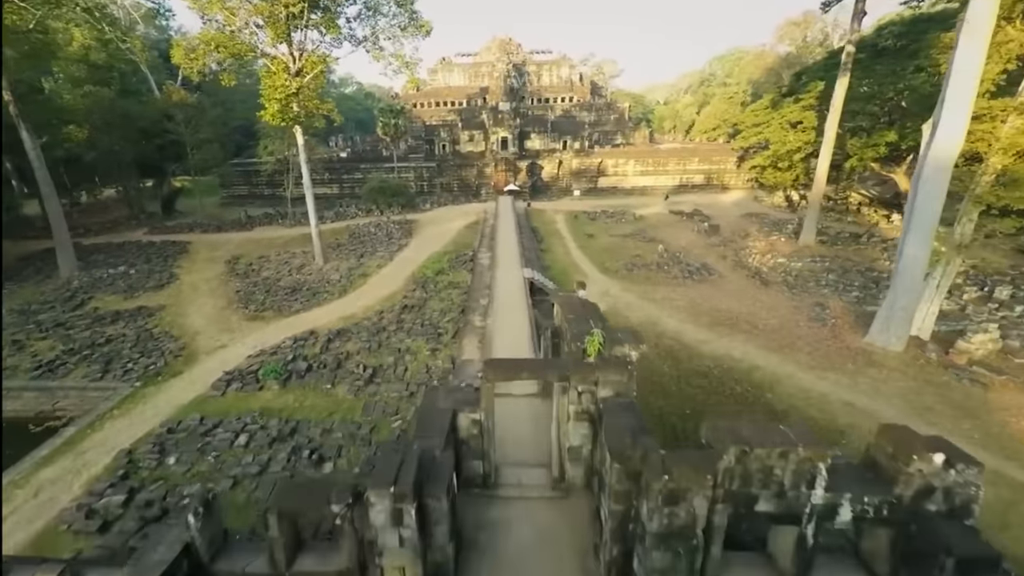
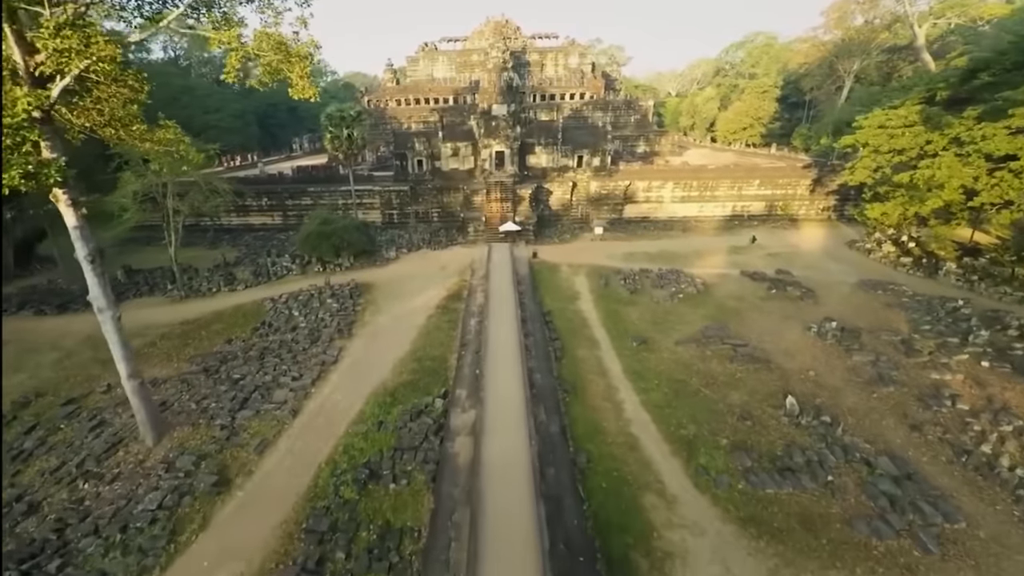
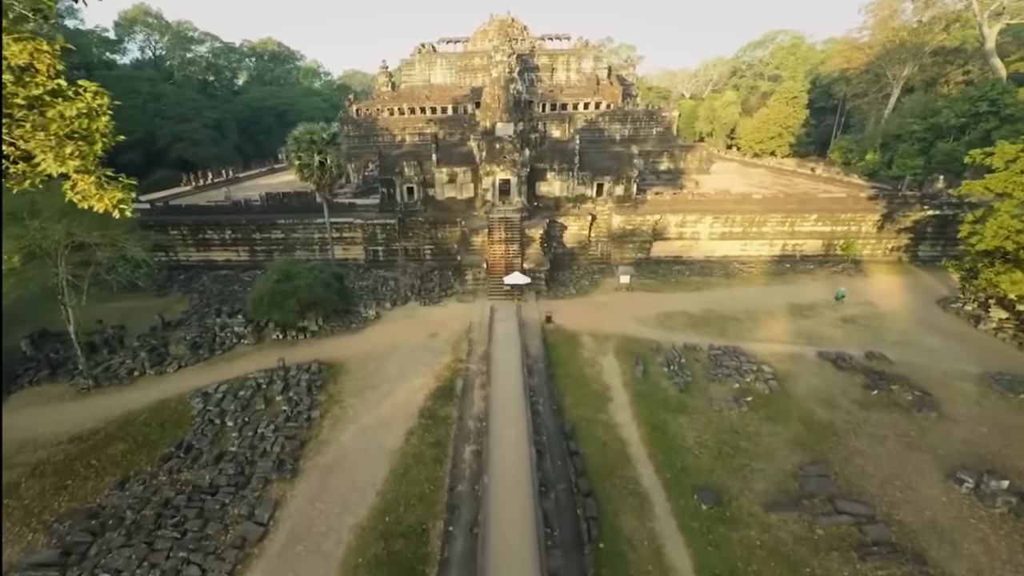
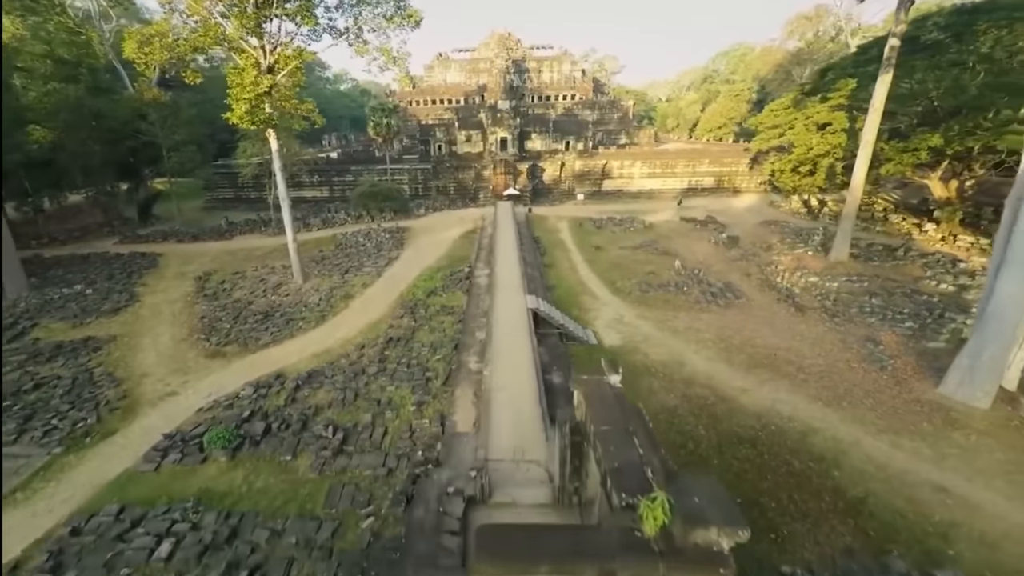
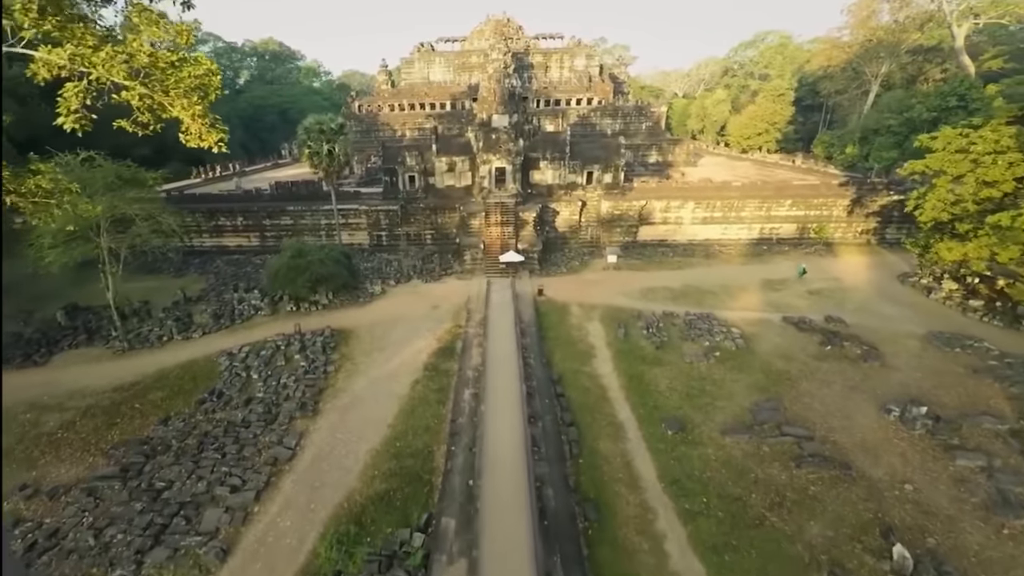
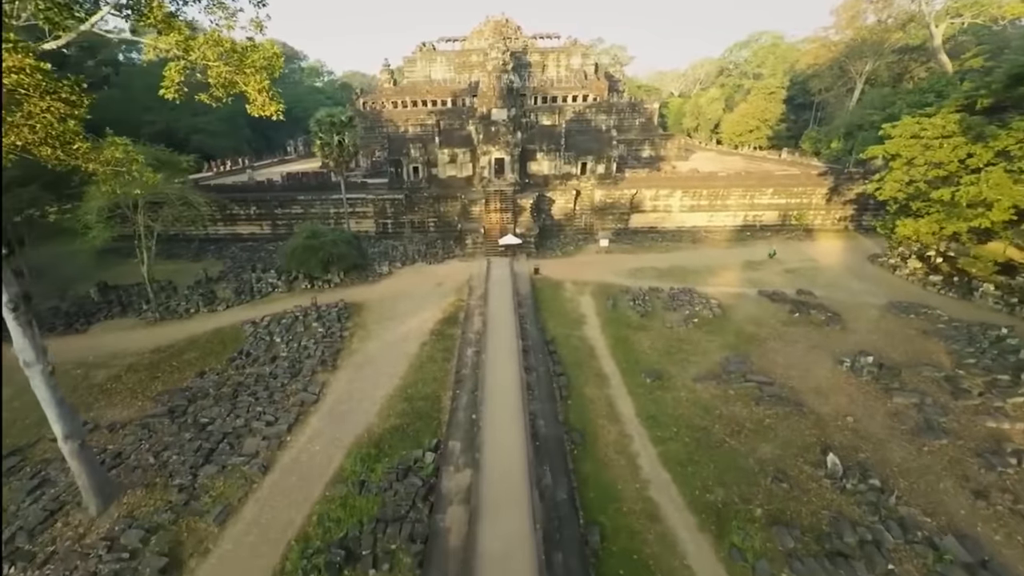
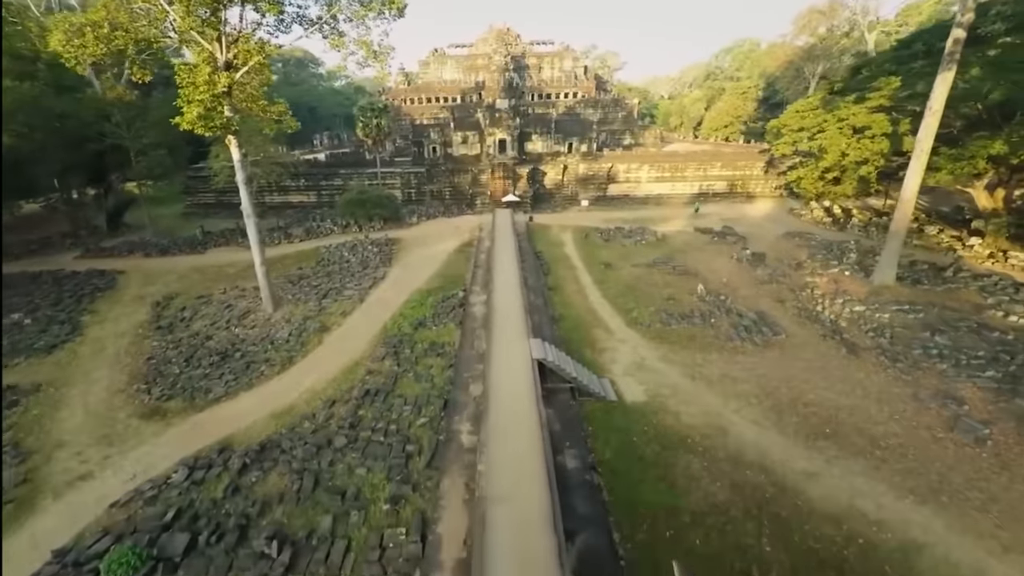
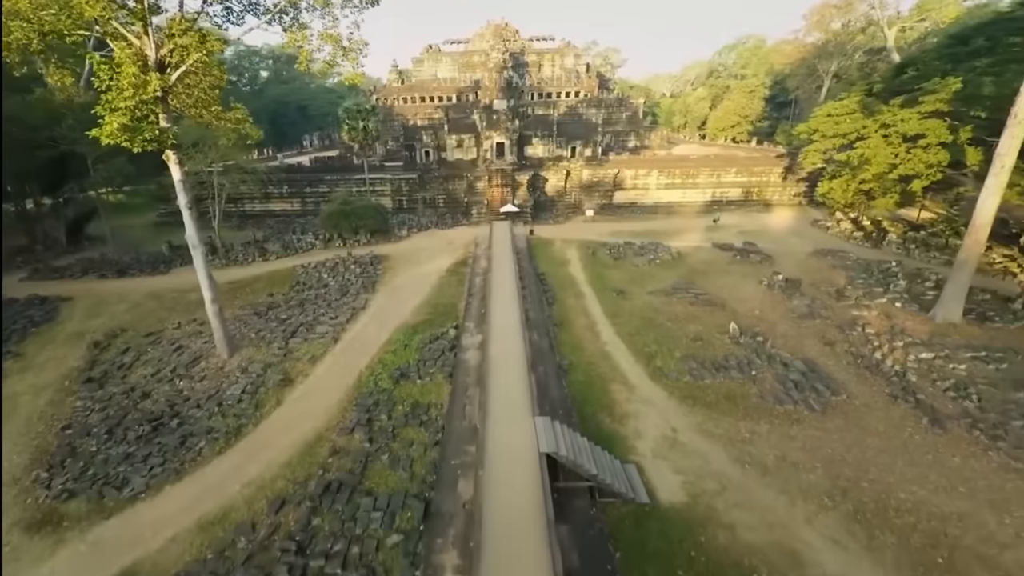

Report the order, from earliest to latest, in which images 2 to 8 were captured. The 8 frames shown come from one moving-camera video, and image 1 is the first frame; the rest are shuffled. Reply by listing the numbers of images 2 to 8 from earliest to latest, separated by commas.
4, 7, 8, 2, 6, 5, 3
